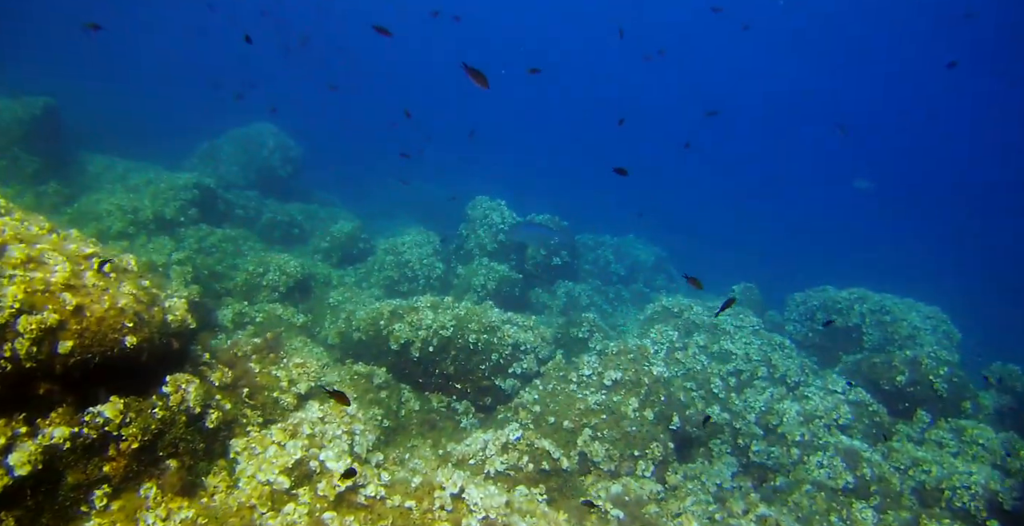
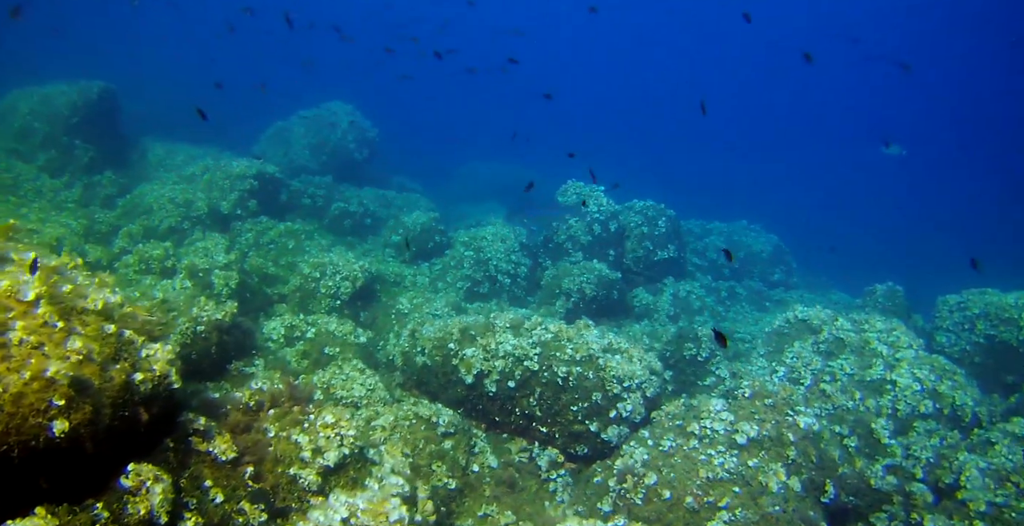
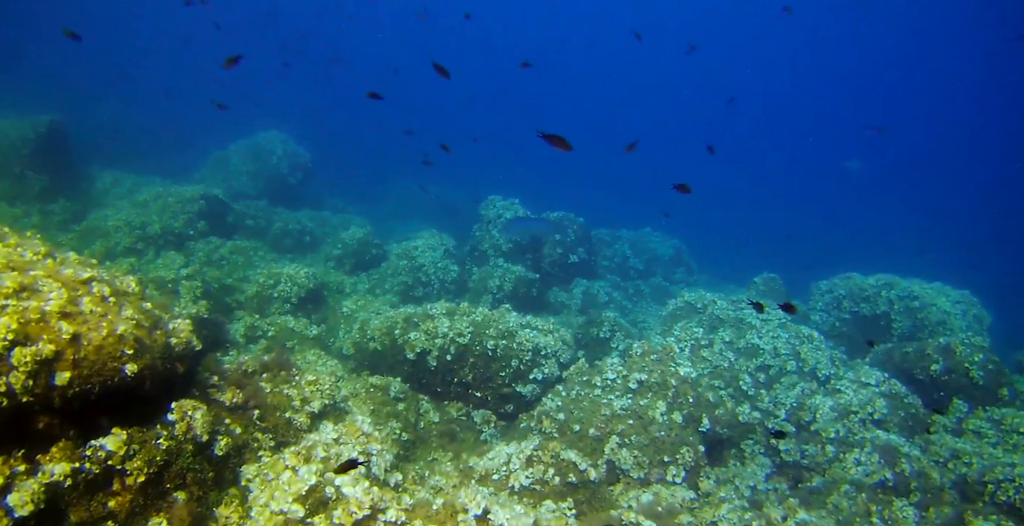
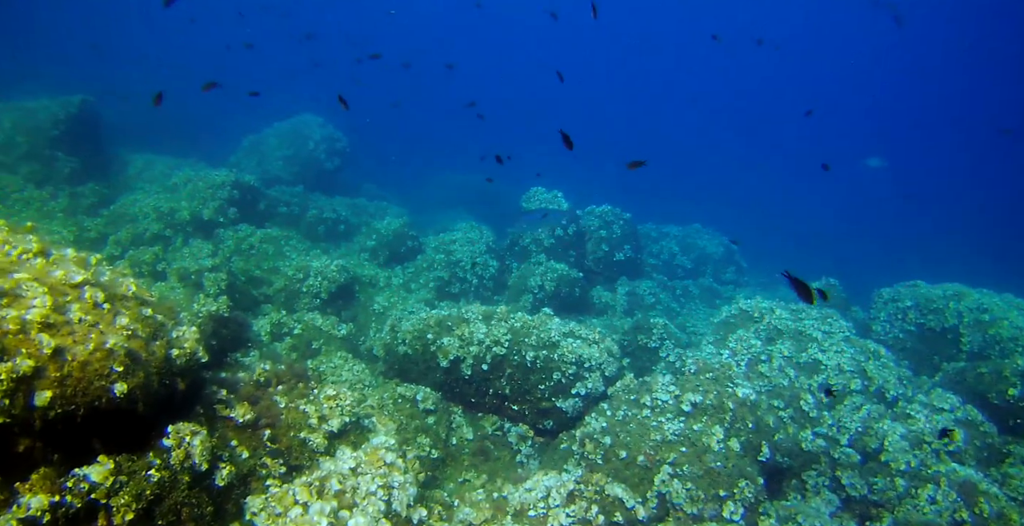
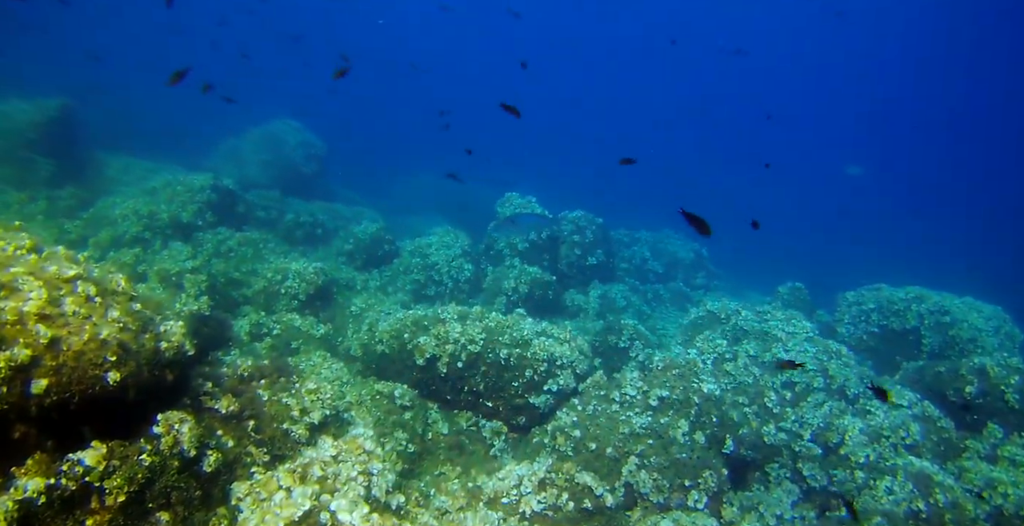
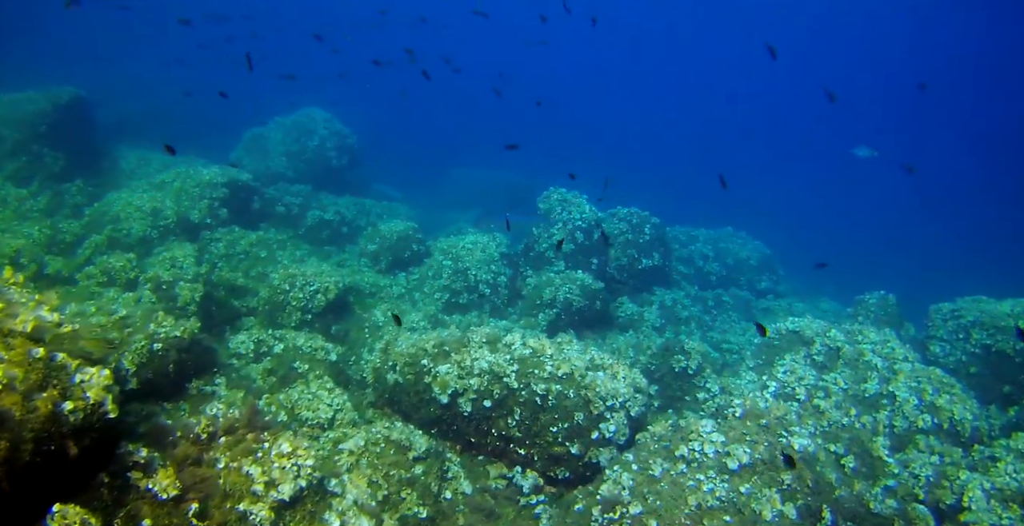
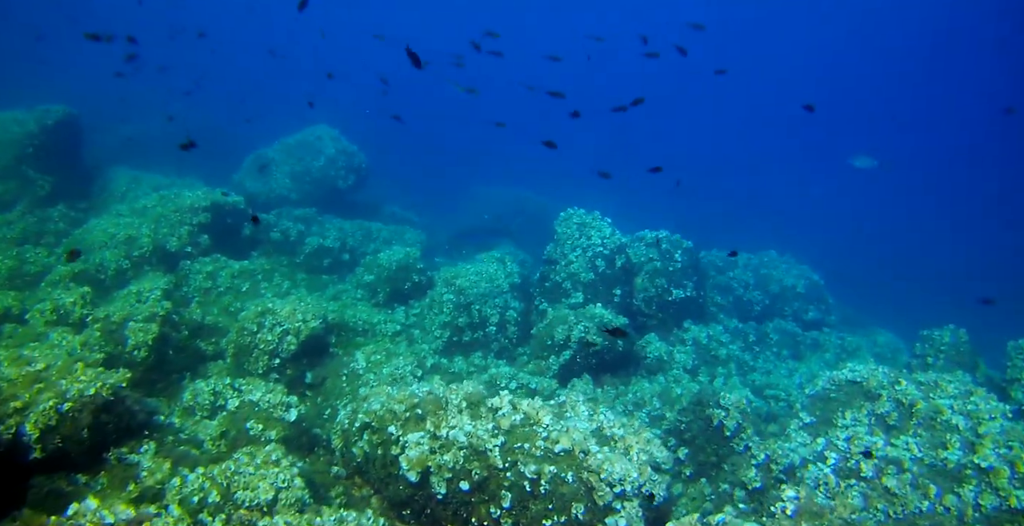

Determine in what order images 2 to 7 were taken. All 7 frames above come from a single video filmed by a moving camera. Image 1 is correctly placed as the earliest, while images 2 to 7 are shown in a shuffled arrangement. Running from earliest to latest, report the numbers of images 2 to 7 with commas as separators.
3, 5, 4, 2, 6, 7
